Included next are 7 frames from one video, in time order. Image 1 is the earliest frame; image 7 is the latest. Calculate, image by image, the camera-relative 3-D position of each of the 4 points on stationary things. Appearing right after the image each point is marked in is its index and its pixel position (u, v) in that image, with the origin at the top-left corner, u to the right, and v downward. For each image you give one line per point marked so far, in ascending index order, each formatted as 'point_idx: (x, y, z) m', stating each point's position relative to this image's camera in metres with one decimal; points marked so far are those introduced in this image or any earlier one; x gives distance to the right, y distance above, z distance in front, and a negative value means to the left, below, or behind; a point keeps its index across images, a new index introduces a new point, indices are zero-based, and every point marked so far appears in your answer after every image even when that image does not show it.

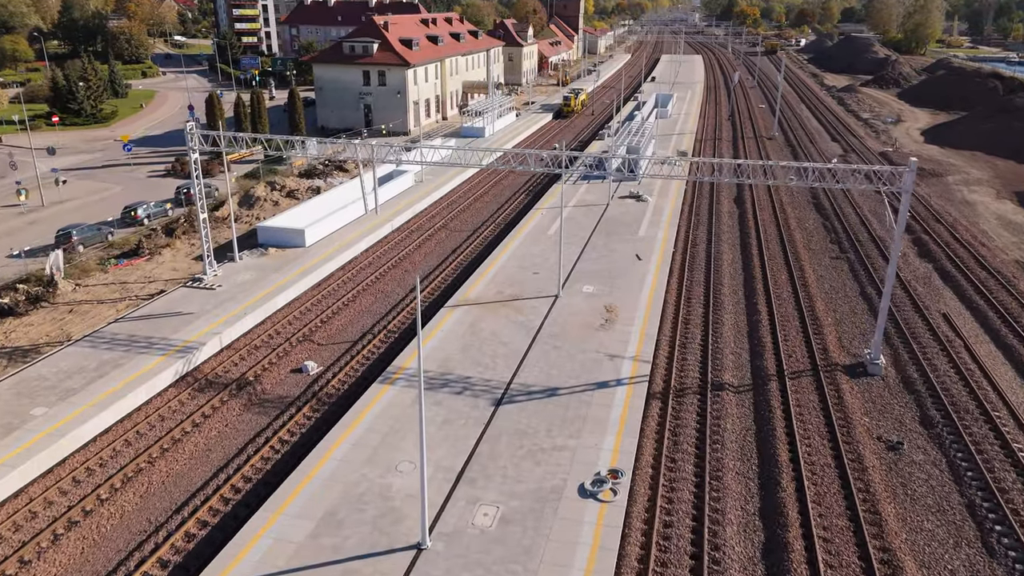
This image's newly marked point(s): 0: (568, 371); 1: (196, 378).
0: (+1.2, -1.8, +17.1) m
1: (-6.9, -2.0, +17.6) m
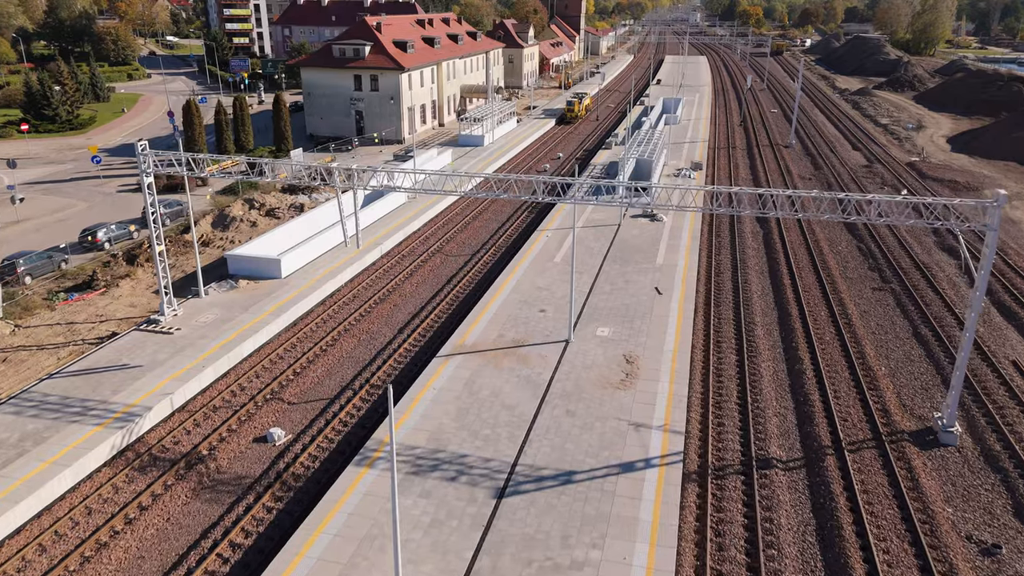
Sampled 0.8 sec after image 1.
0: (+1.3, -2.8, +14.2) m
1: (-6.8, -3.0, +14.7) m
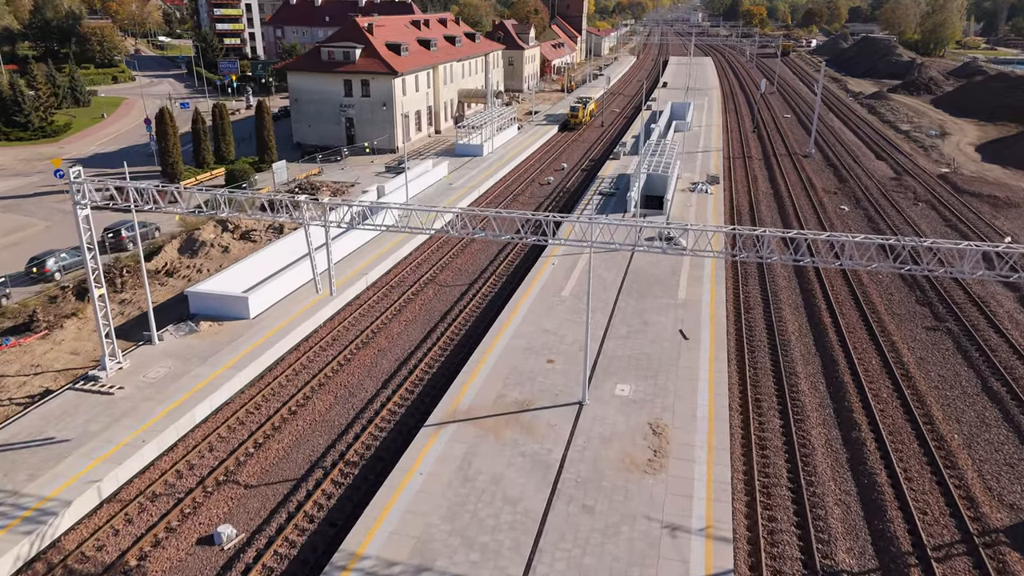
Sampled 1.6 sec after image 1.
0: (+1.3, -3.8, +11.2) m
1: (-6.7, -4.0, +11.7) m
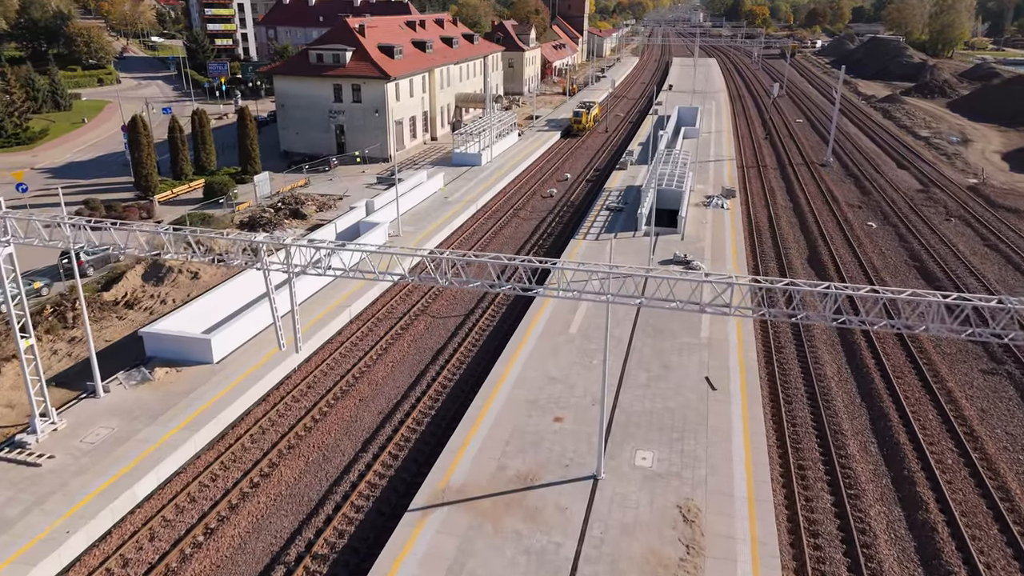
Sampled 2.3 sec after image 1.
0: (+1.4, -4.7, +8.8) m
1: (-6.7, -4.9, +9.2) m
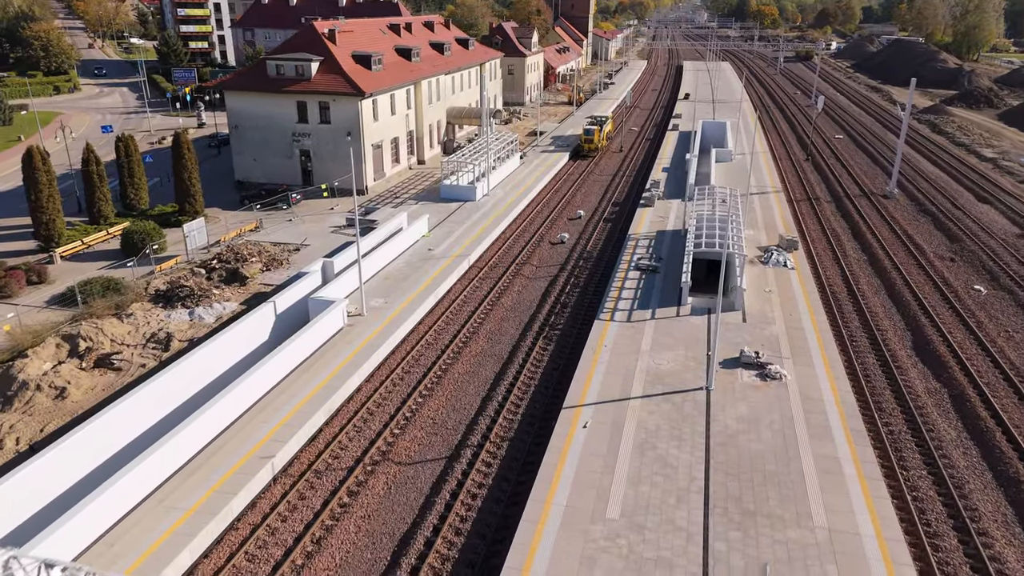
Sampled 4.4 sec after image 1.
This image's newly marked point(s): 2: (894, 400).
0: (+1.5, -7.1, +1.9) m
1: (-6.6, -7.3, +2.4) m
2: (+7.9, -2.3, +16.7) m
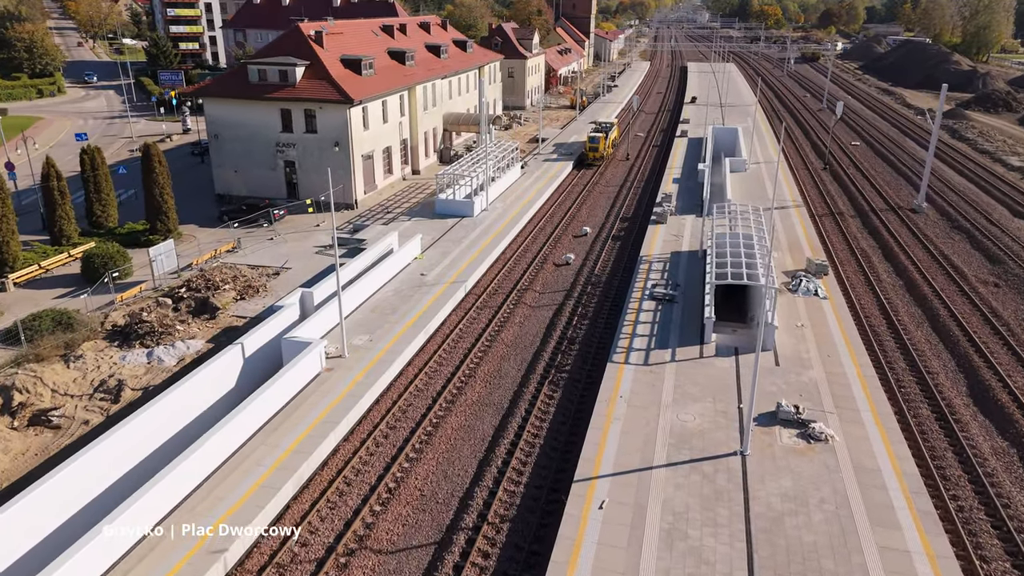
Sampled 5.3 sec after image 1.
0: (+1.5, -7.9, -0.5) m
1: (-6.5, -8.1, 0.0) m
2: (+7.9, -3.1, +14.3) m
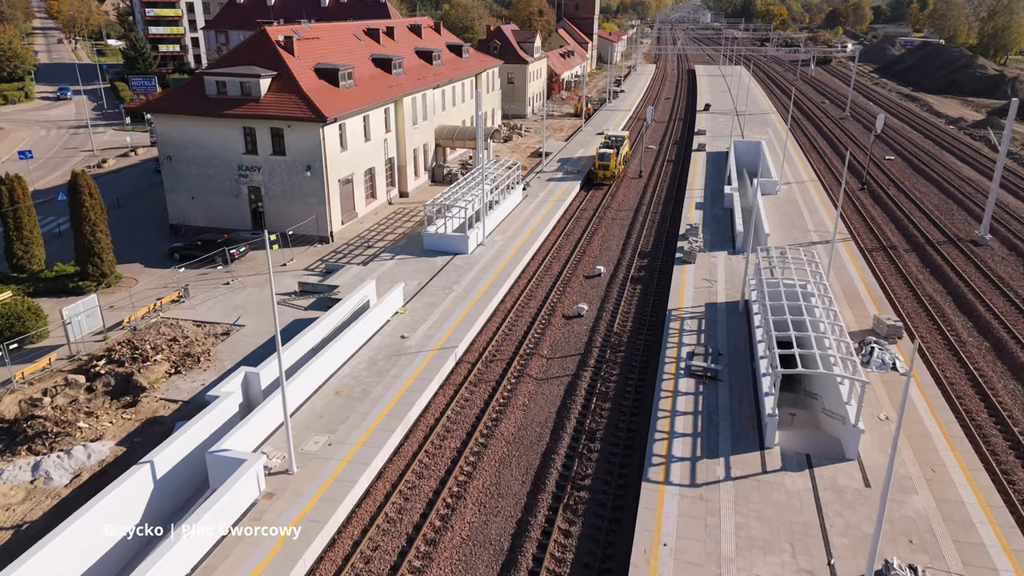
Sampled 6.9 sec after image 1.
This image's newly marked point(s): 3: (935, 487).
0: (+1.6, -9.4, -4.7) m
1: (-6.5, -9.6, -4.3) m
2: (+8.0, -4.6, +10.1) m
3: (+6.8, -3.2, +13.1) m
